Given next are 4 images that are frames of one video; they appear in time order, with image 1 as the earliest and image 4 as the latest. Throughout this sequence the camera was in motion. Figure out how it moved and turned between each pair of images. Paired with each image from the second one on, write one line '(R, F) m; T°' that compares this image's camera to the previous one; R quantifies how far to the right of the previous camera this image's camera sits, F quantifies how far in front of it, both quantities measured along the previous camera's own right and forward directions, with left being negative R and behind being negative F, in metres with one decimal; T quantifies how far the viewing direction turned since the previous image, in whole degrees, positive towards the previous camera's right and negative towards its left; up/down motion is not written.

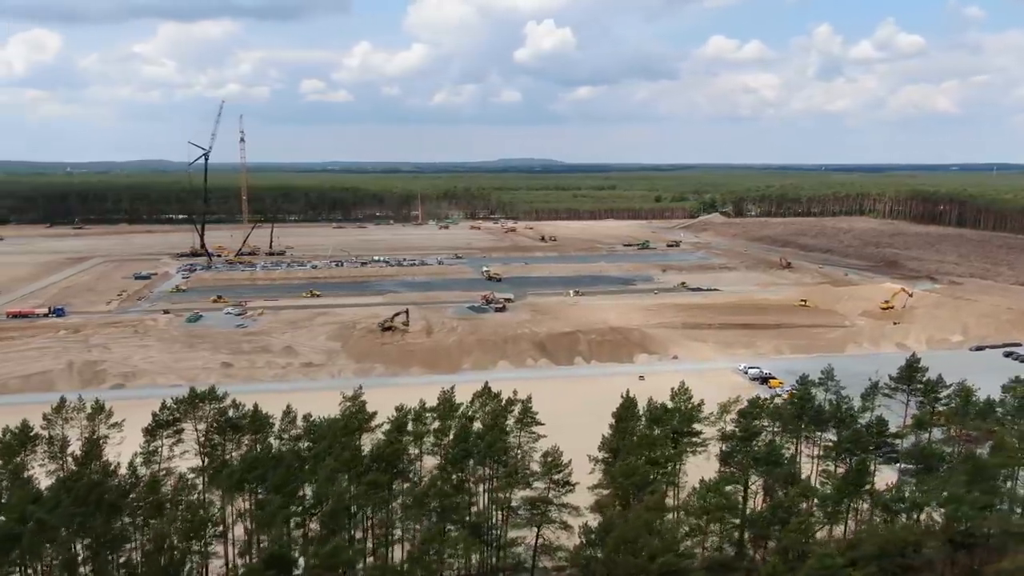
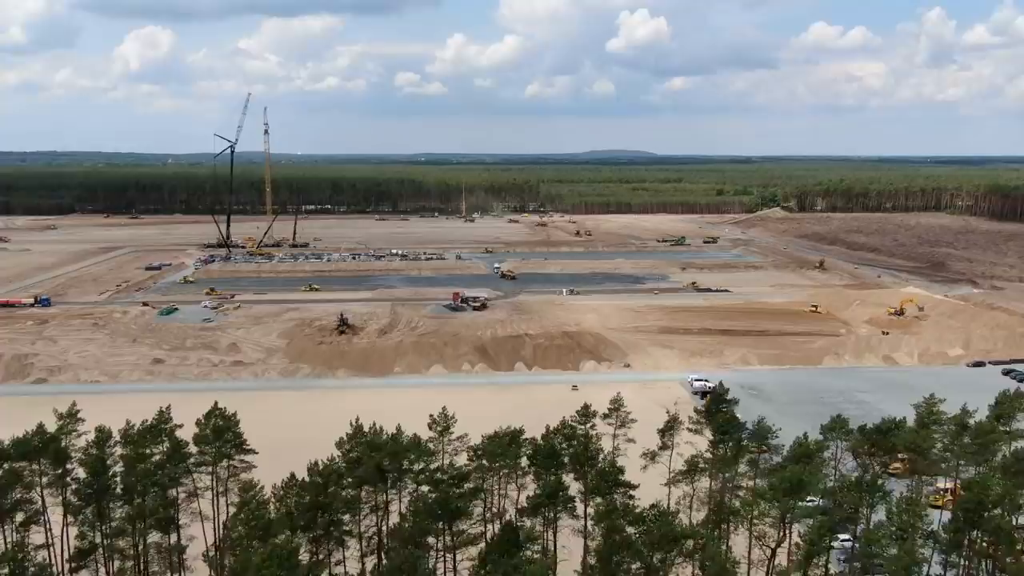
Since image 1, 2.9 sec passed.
(+5.0, +1.9) m; -6°
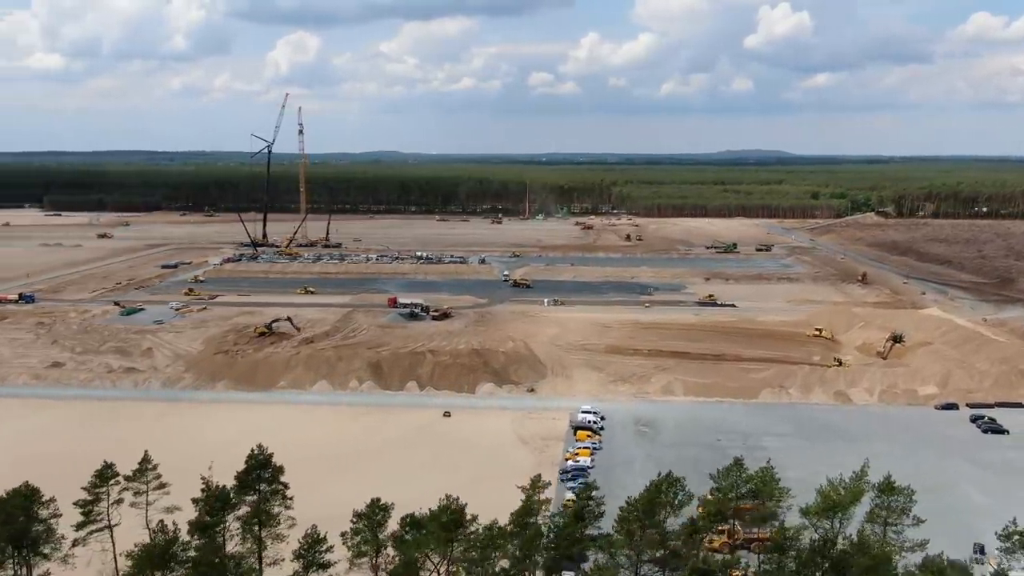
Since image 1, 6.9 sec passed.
(+7.0, +3.1) m; -9°
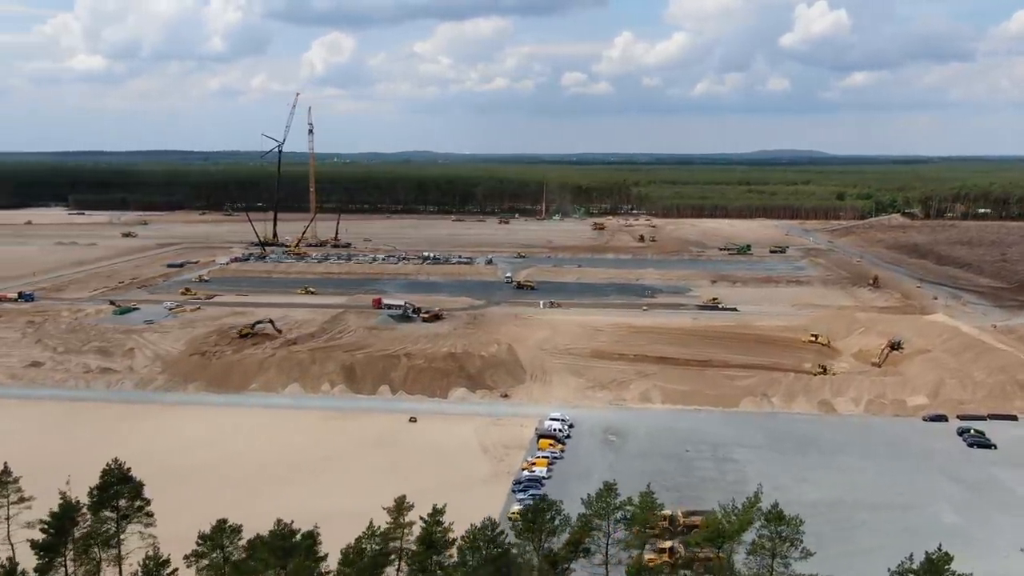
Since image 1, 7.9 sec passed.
(+1.7, +0.7) m; -2°
